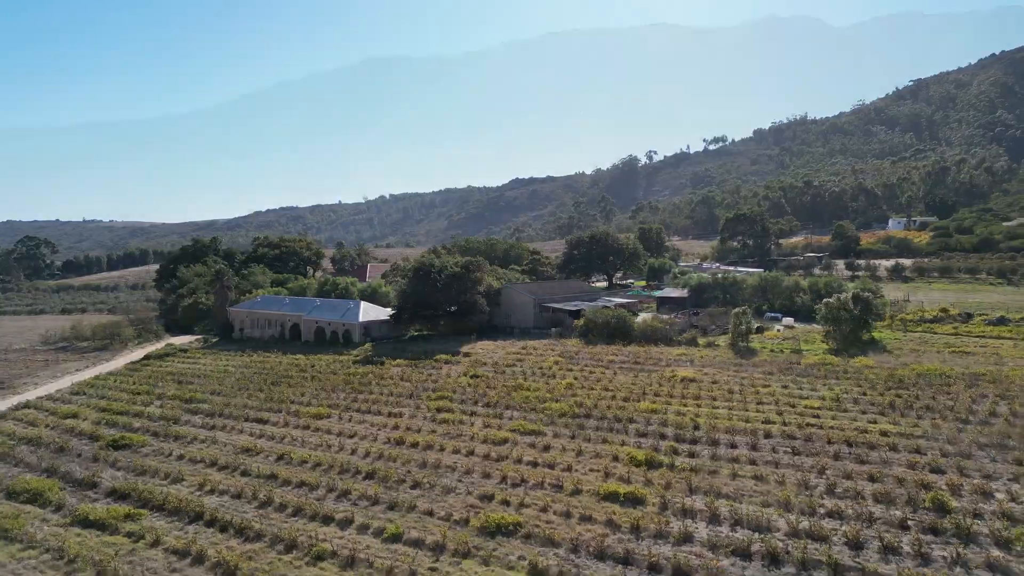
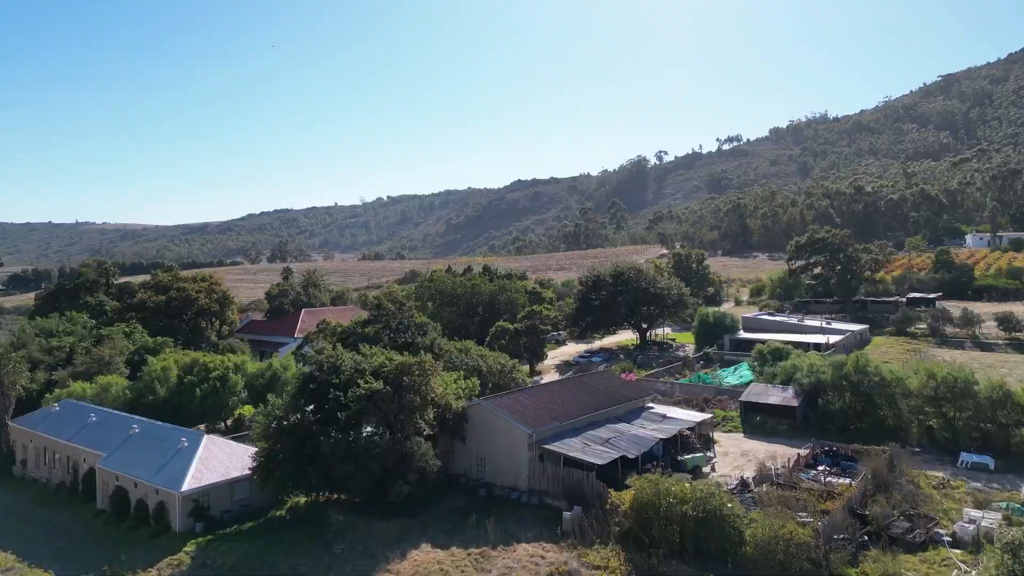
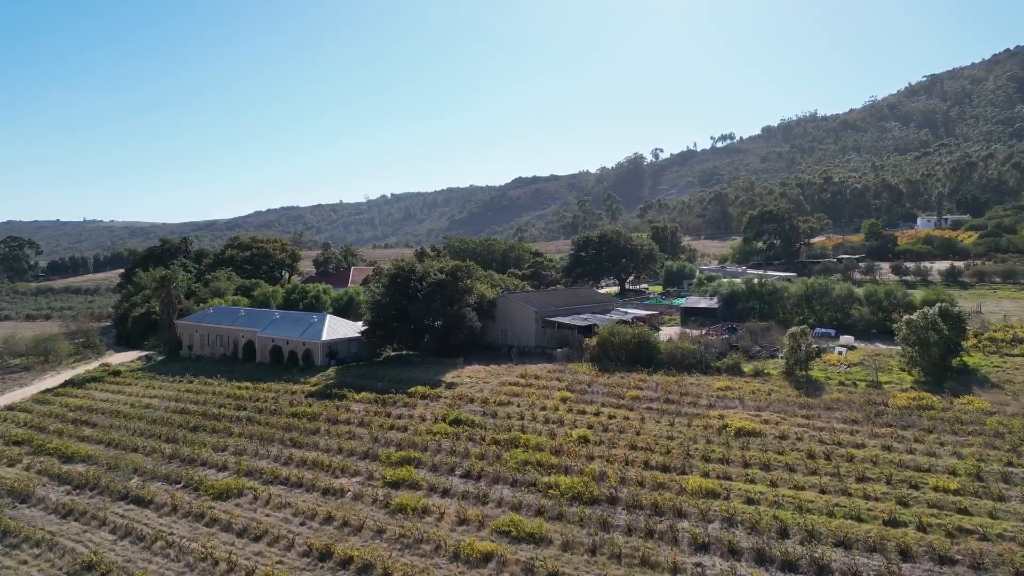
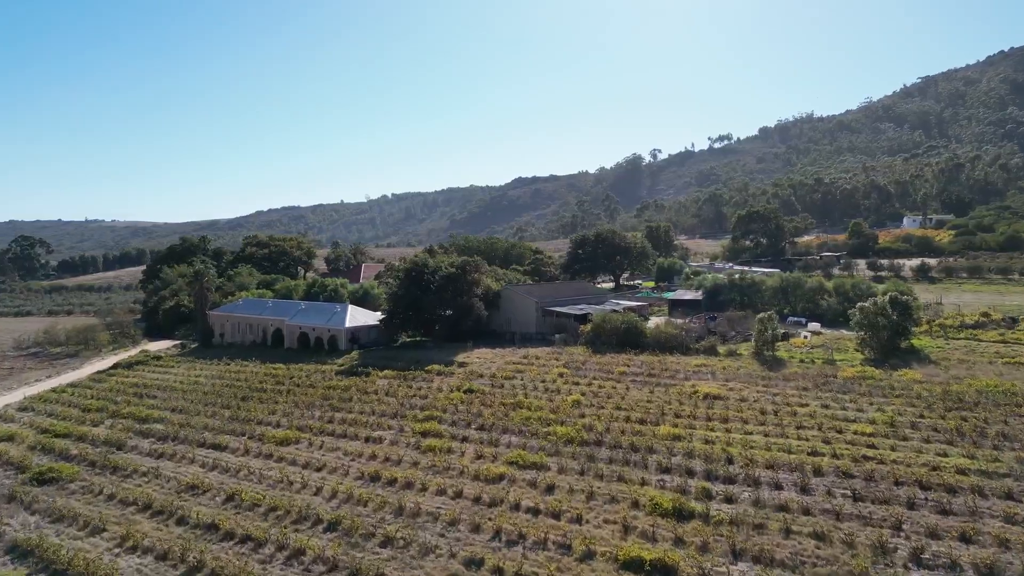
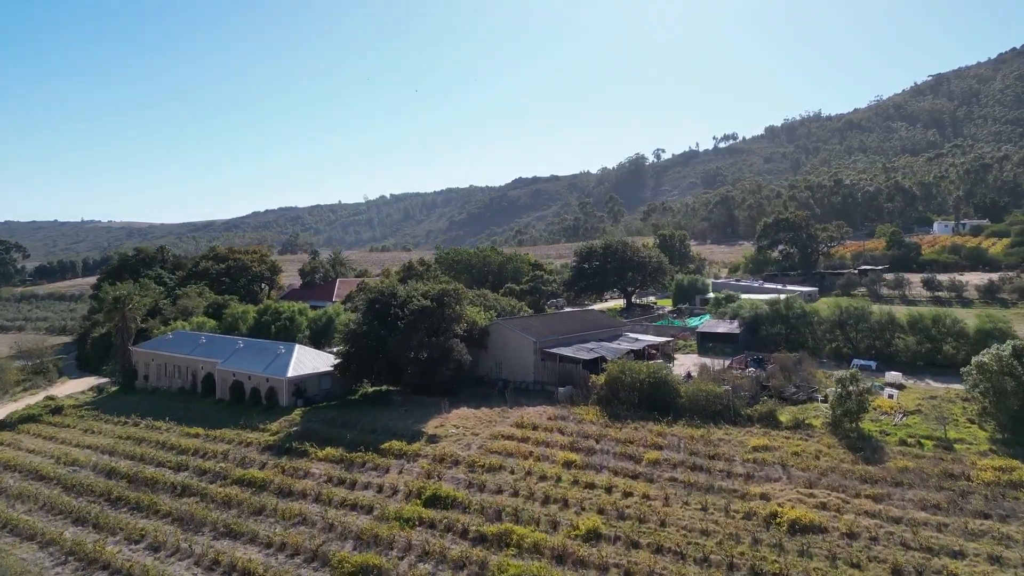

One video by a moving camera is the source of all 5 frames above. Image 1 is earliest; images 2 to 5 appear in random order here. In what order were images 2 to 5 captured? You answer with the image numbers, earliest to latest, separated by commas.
4, 3, 5, 2
